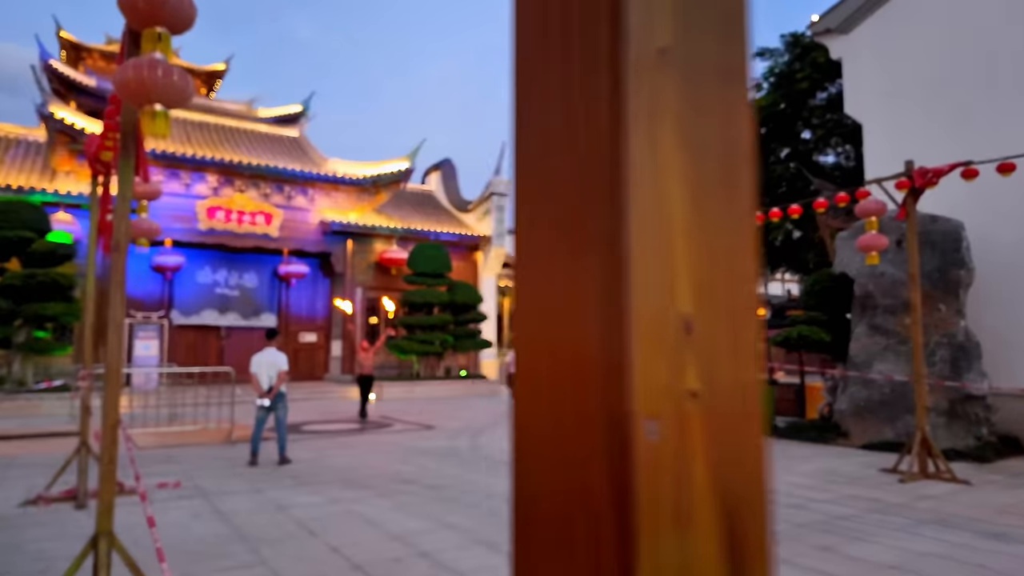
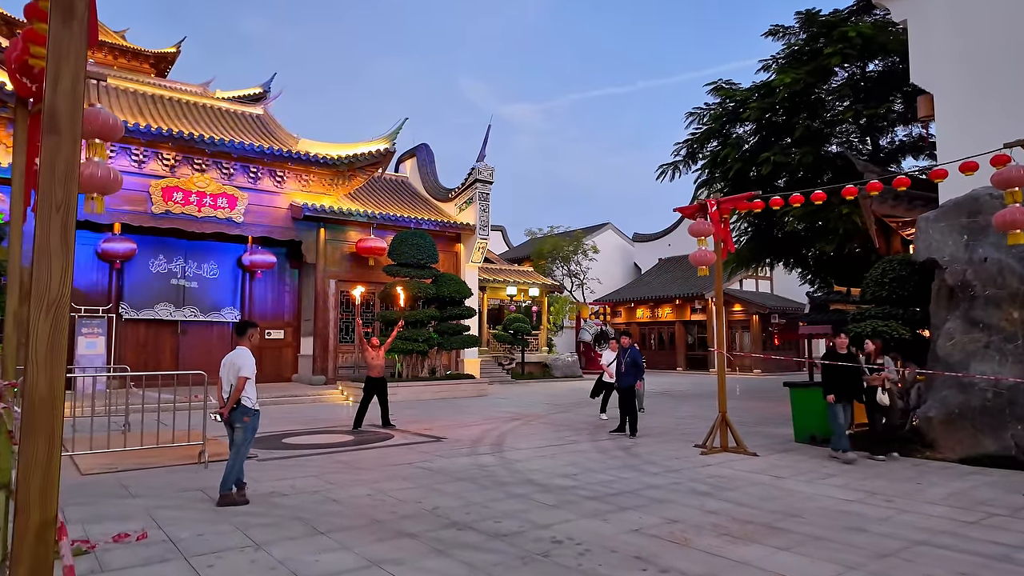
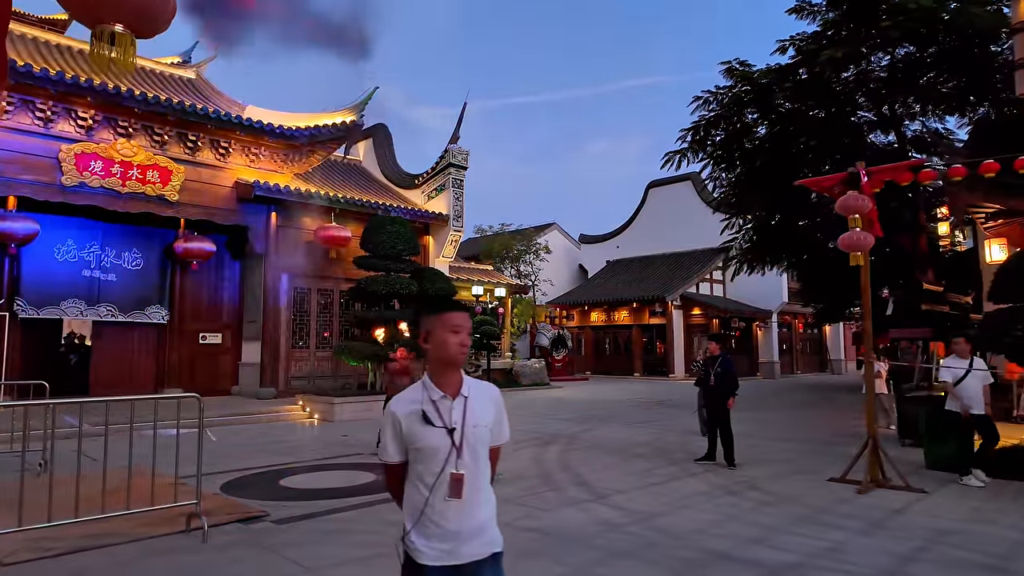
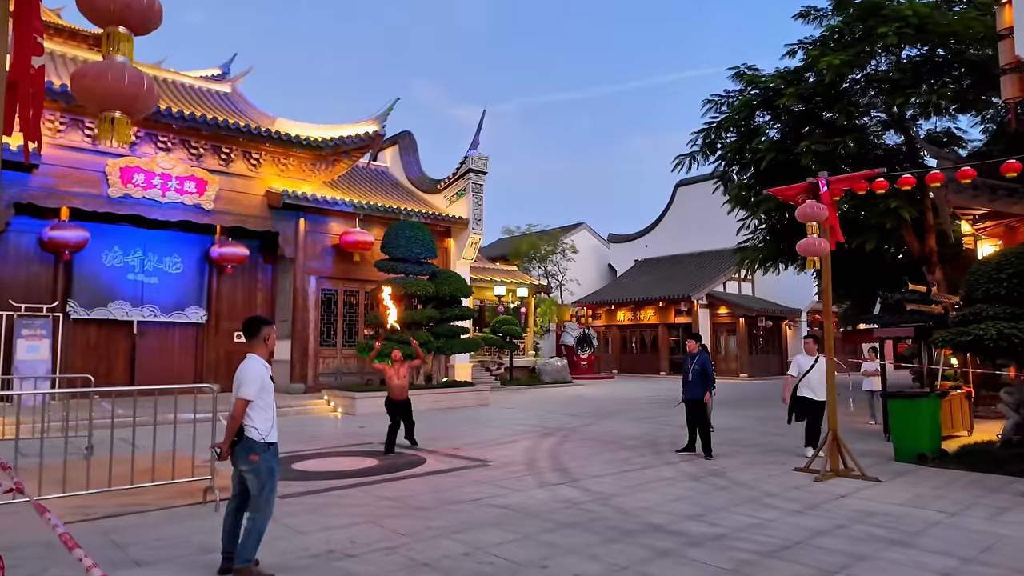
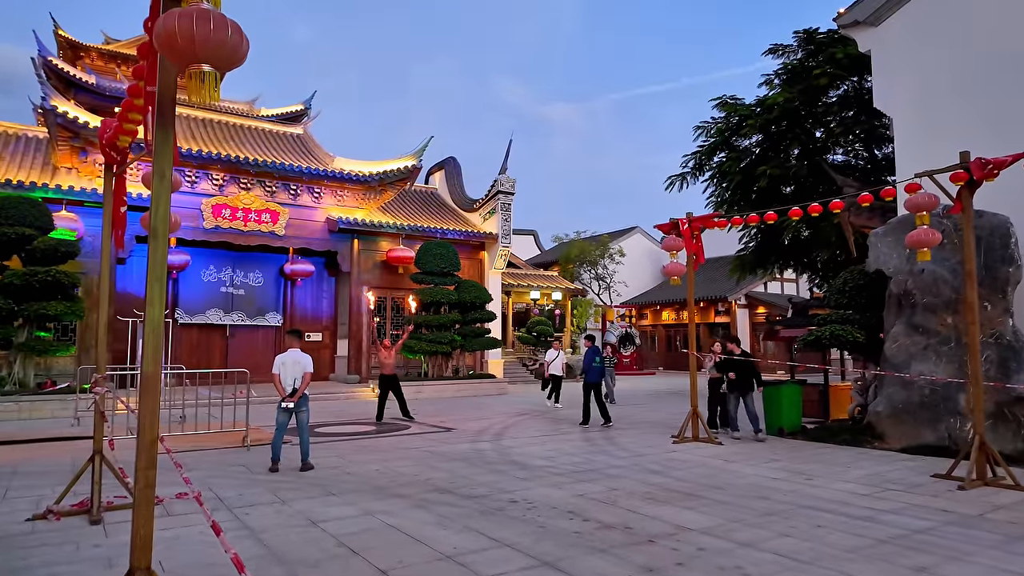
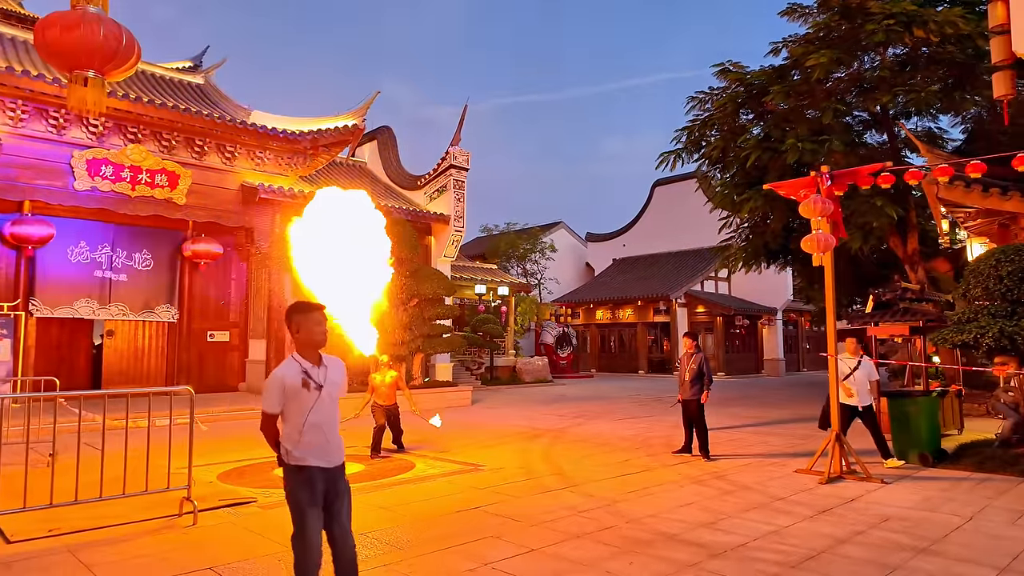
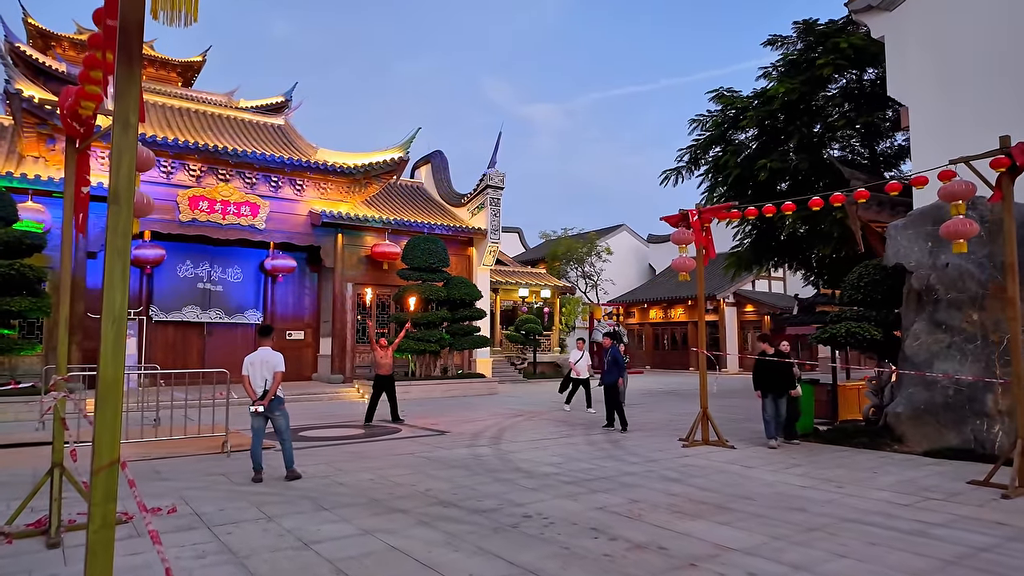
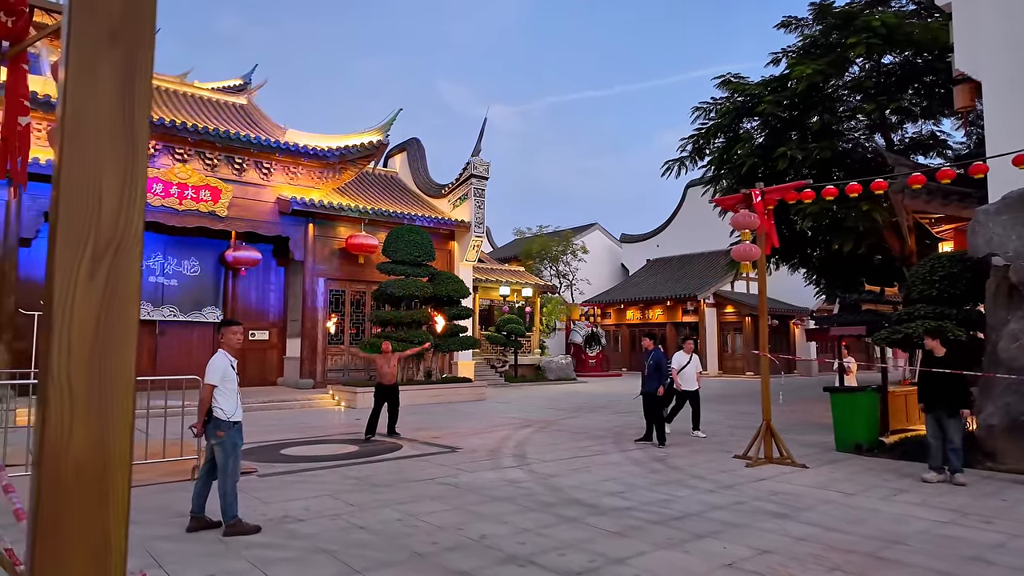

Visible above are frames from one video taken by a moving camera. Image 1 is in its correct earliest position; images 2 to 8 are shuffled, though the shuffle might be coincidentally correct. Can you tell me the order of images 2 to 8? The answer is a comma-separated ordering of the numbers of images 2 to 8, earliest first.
5, 7, 2, 8, 4, 6, 3
